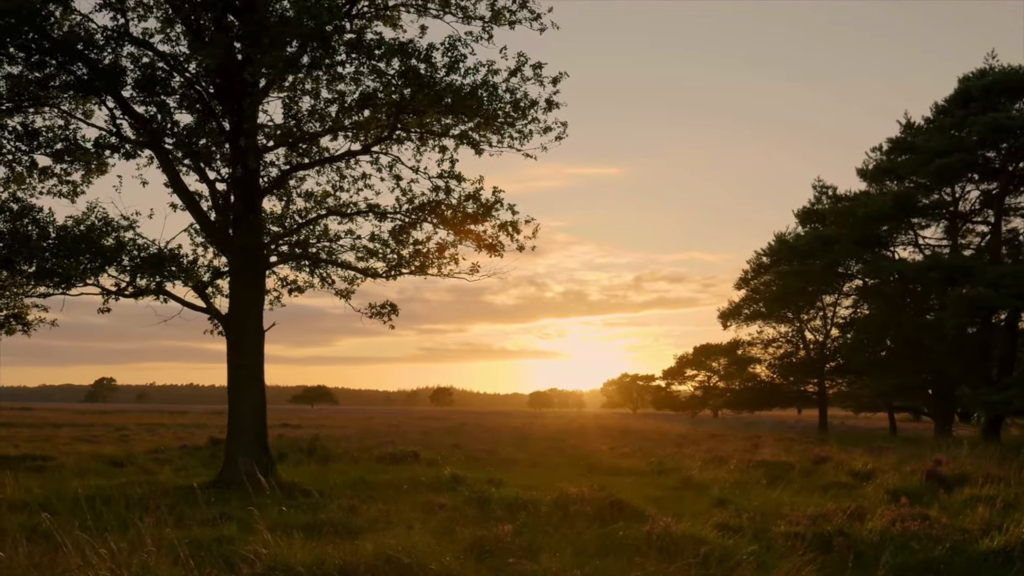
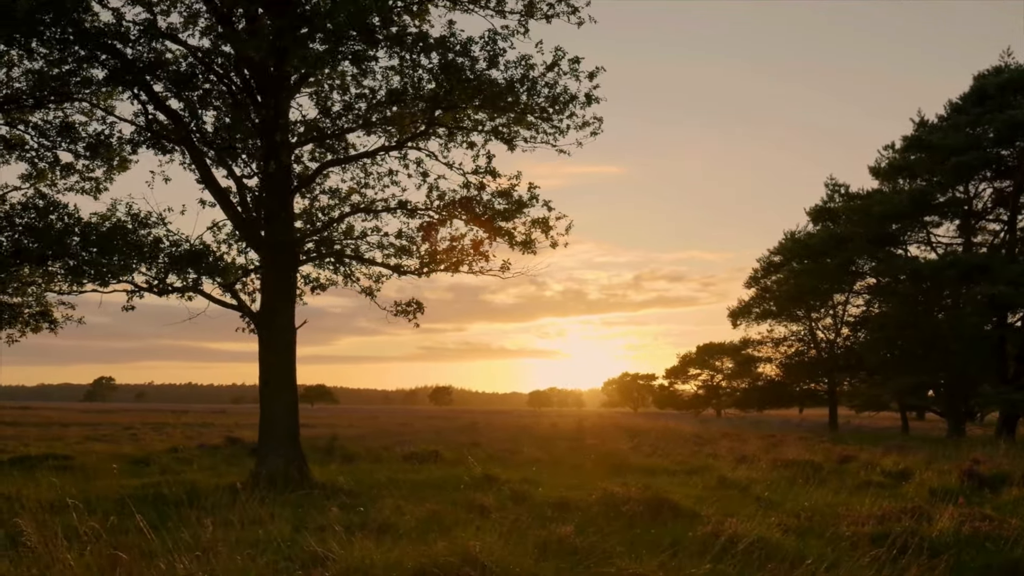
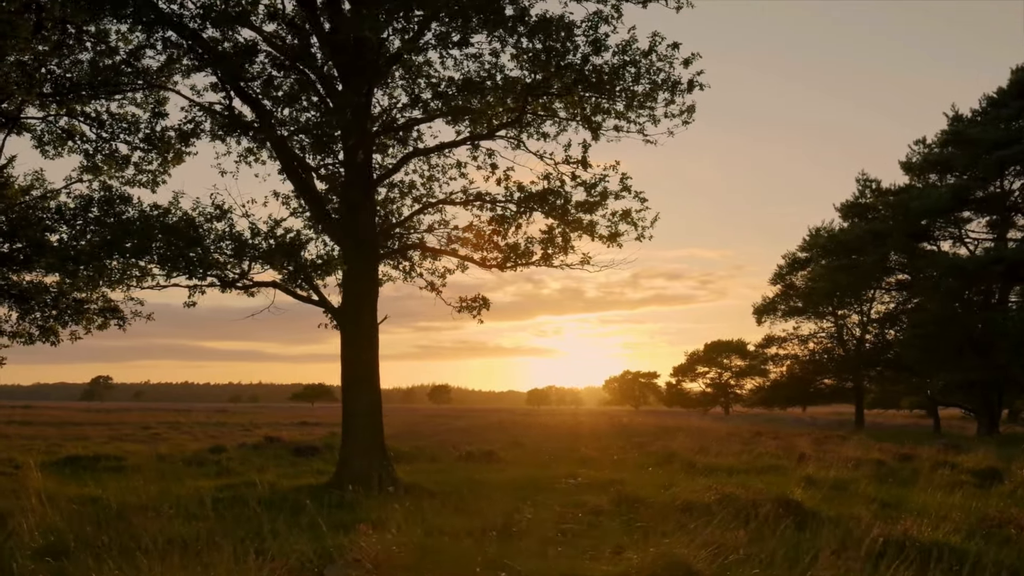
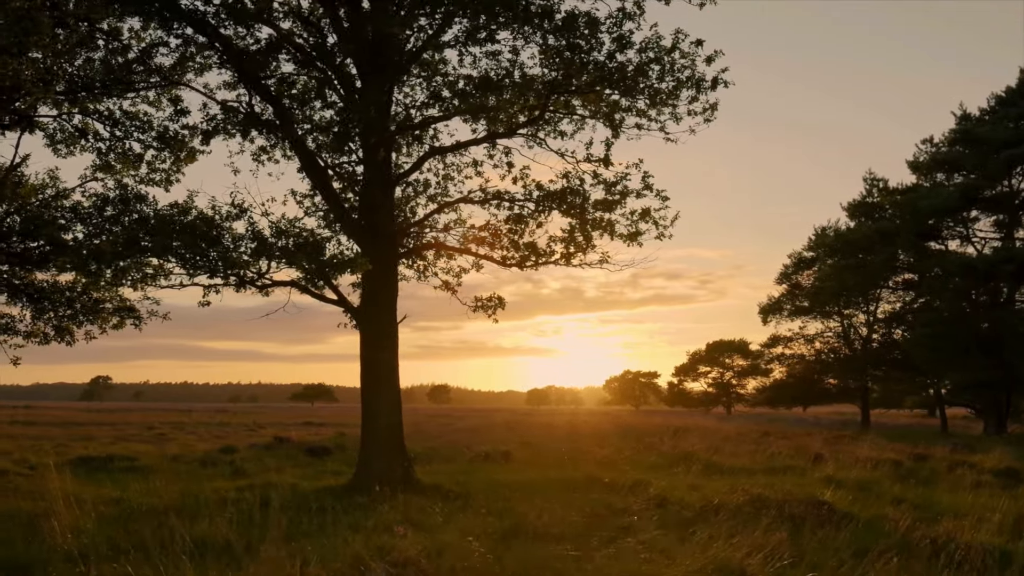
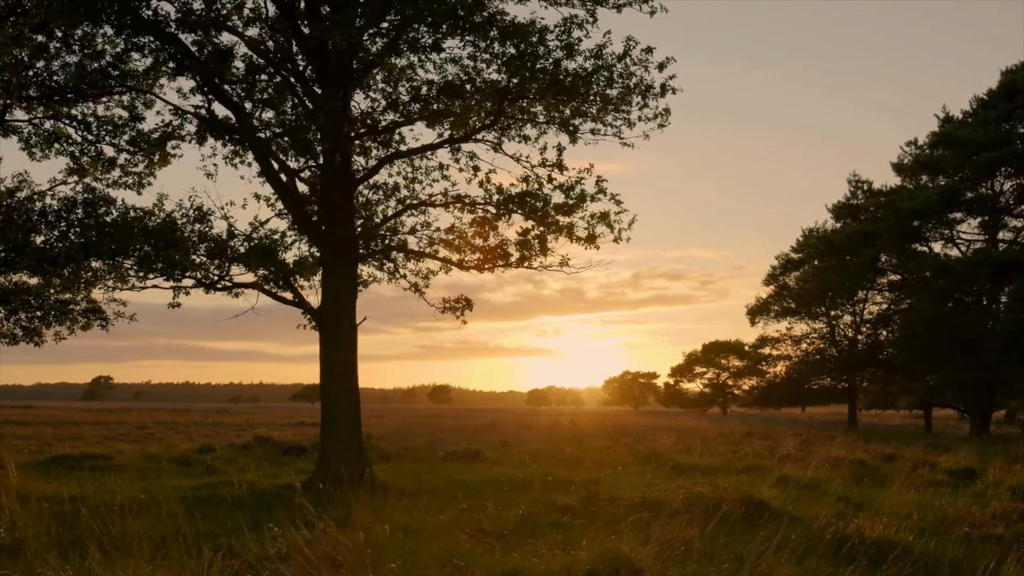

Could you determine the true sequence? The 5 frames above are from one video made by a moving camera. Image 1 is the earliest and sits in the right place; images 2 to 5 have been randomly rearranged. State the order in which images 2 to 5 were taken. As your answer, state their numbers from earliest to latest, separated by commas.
2, 5, 3, 4
